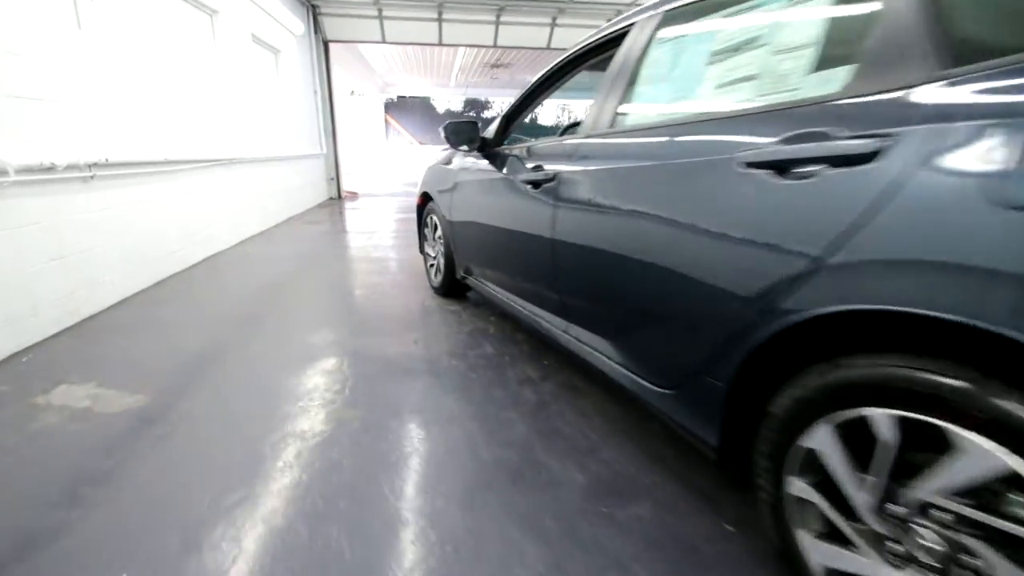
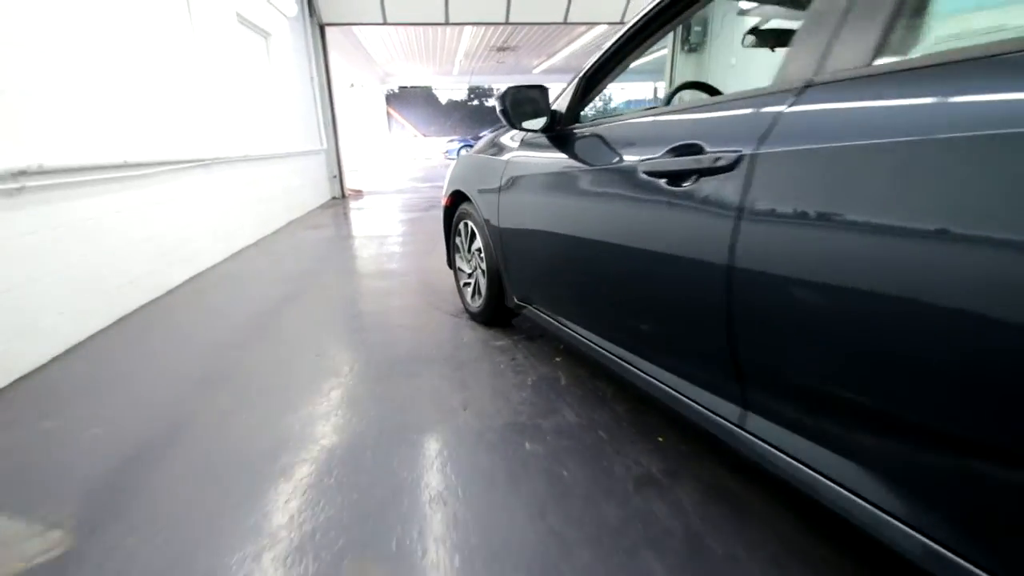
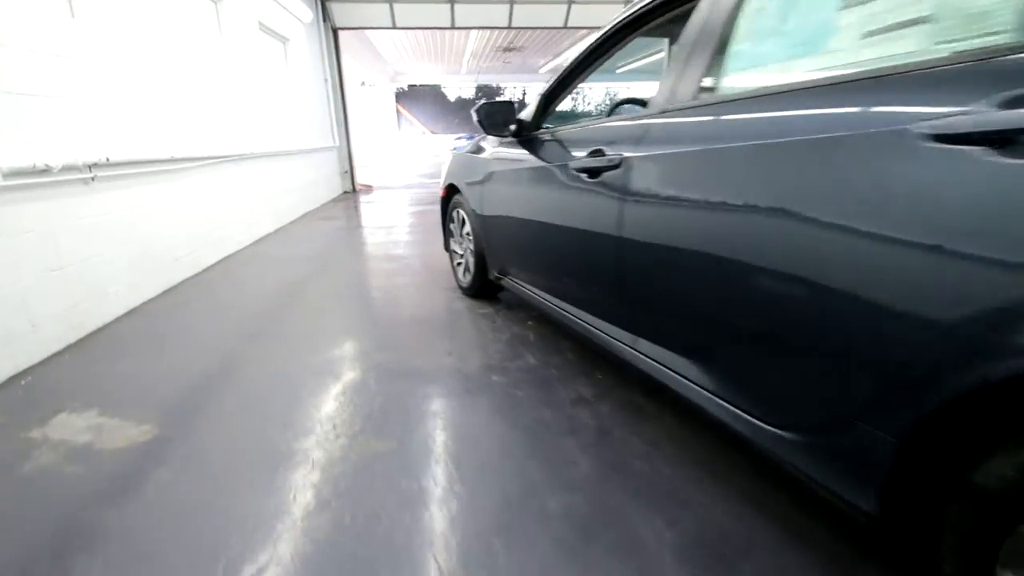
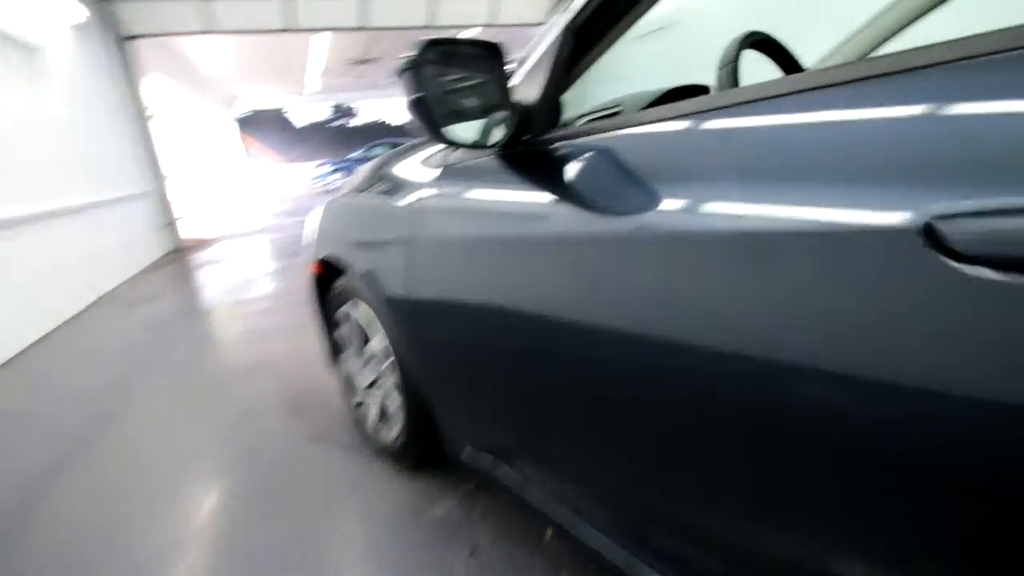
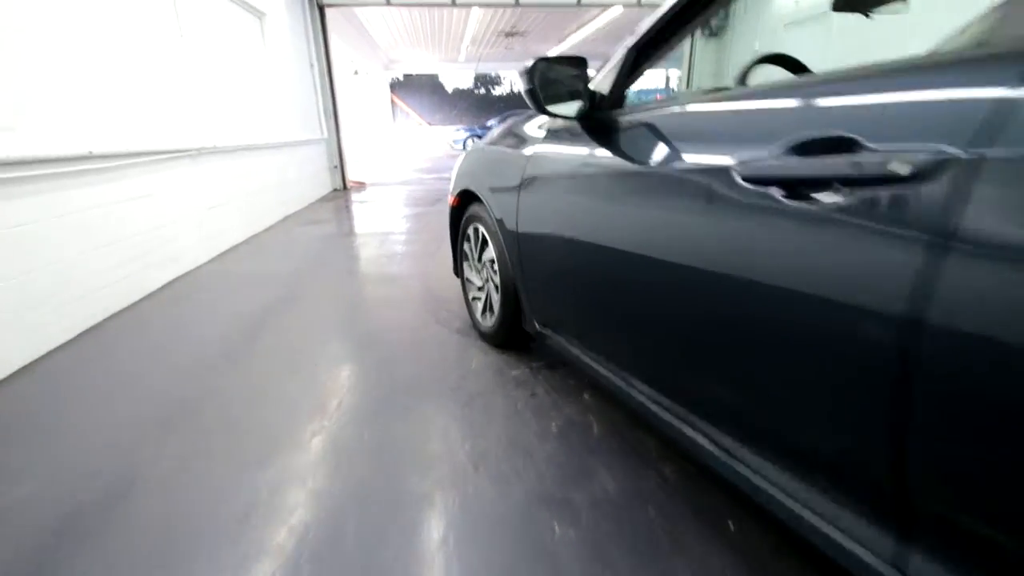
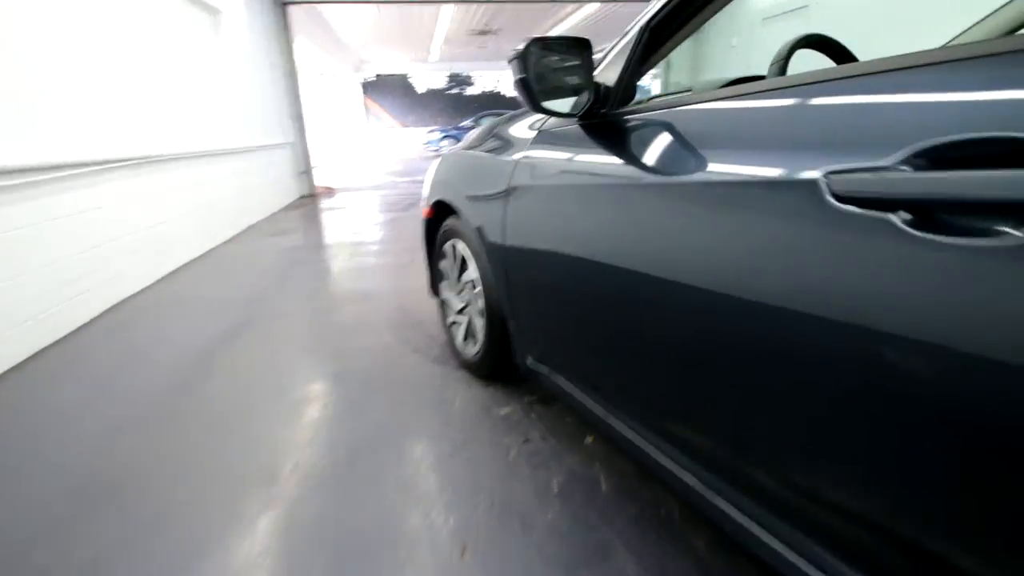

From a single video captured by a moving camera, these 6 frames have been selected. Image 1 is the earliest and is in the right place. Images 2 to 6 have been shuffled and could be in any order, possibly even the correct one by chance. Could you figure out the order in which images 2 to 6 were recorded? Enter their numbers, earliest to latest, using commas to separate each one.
3, 2, 5, 6, 4
